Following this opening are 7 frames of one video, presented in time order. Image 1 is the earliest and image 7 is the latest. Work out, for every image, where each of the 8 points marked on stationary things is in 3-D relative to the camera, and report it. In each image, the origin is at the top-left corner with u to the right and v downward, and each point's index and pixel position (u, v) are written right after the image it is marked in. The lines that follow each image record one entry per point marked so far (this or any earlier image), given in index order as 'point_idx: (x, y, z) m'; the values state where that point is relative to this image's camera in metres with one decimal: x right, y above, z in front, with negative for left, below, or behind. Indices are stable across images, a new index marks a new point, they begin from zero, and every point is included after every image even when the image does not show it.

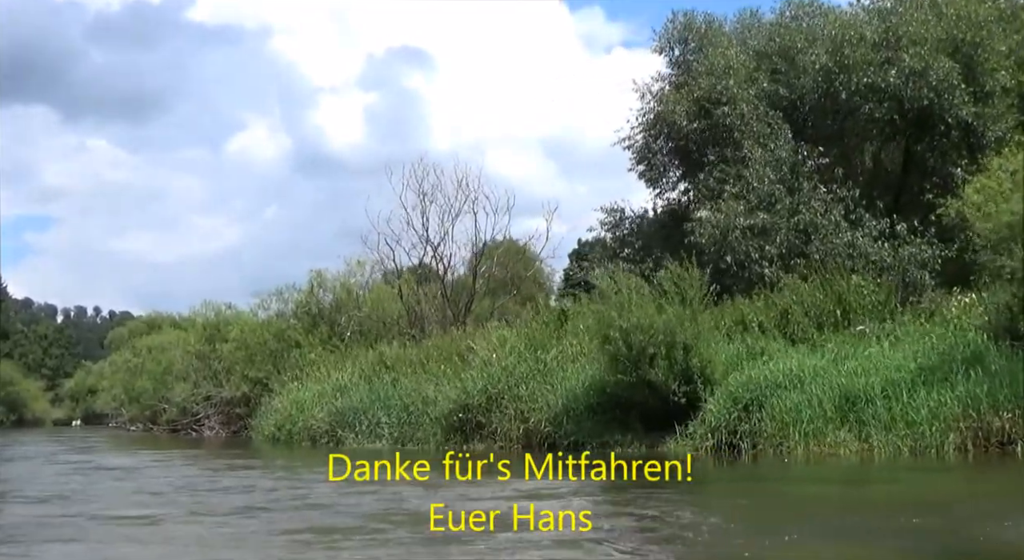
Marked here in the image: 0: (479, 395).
0: (-0.6, -2.0, +17.9) m
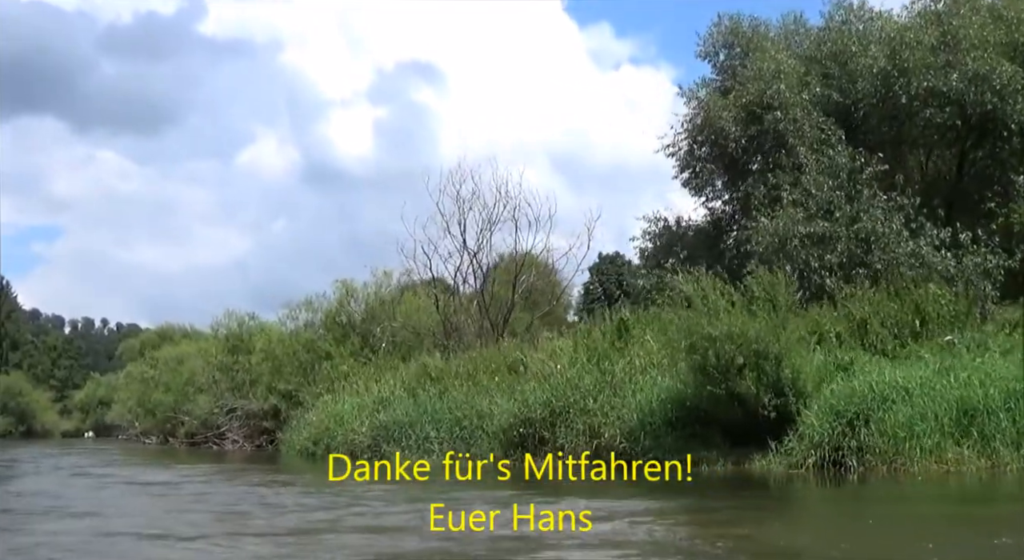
0: (+0.5, -2.1, +16.9) m
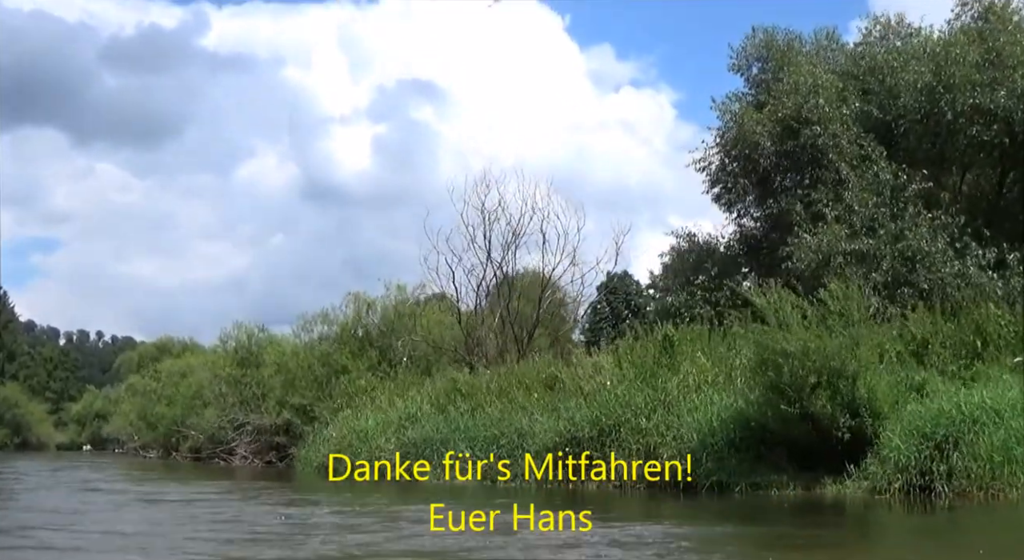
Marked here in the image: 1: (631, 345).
0: (+1.2, -2.3, +16.0) m
1: (+2.3, -1.2, +19.4) m
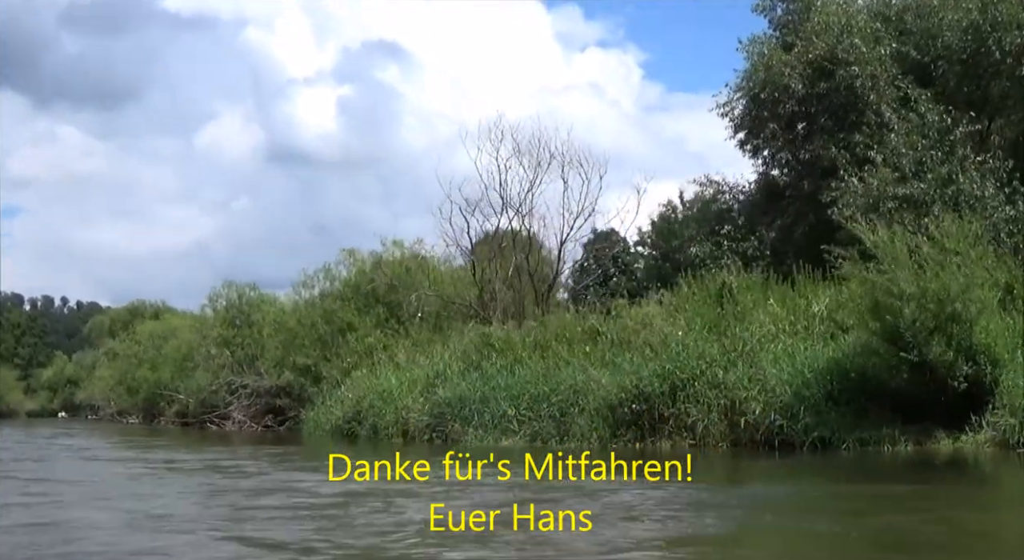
0: (+2.1, -1.5, +14.8) m
1: (+3.0, -0.2, +18.2) m
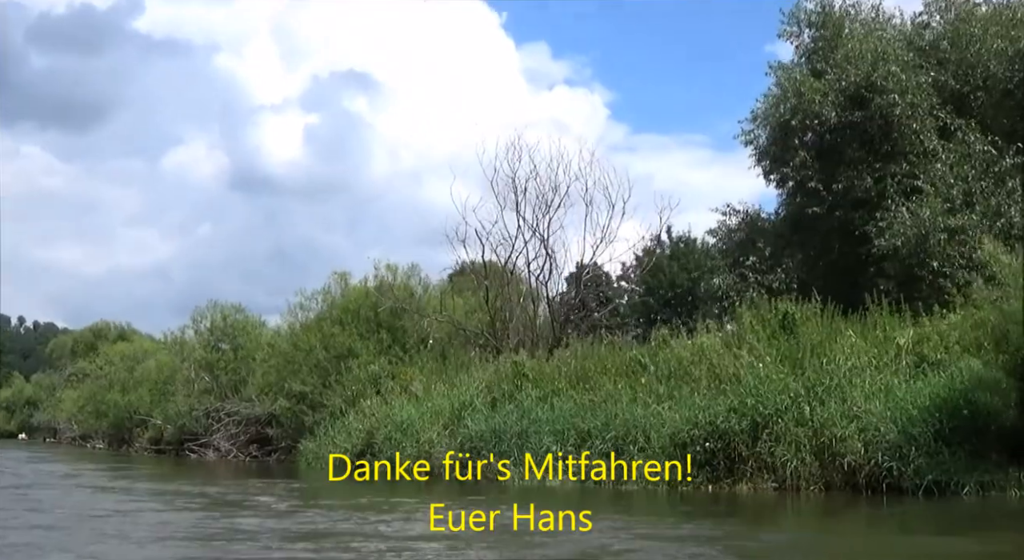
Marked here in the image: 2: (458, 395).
0: (+2.9, -1.8, +13.4) m
1: (+3.7, -0.7, +16.9) m
2: (-1.0, -2.1, +19.6) m
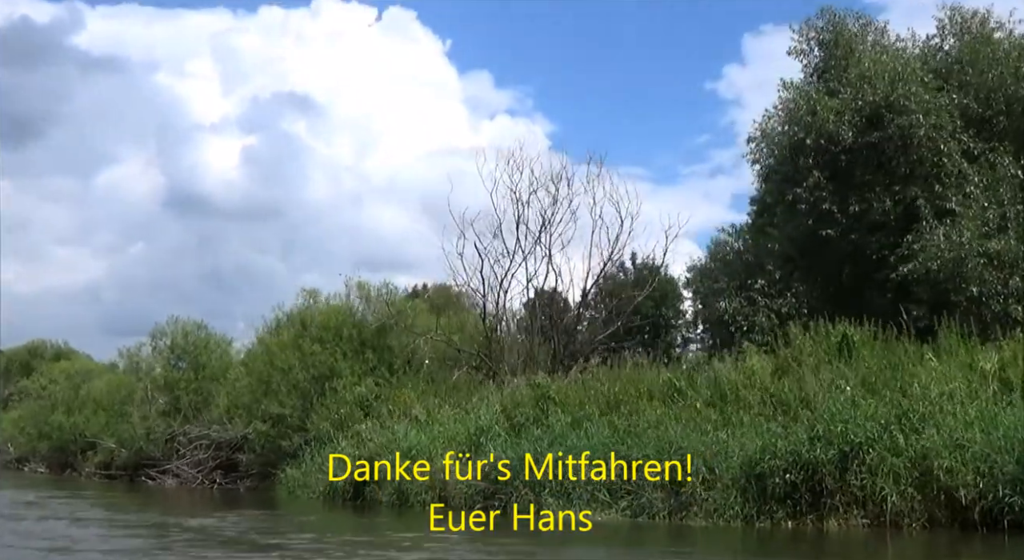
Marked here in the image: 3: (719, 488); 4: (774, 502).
0: (+3.6, -2.0, +12.1) m
1: (+4.2, -0.9, +15.7) m
2: (-0.7, -2.4, +18.0) m
3: (+2.5, -2.5, +13.0) m
4: (+3.1, -2.6, +12.5) m
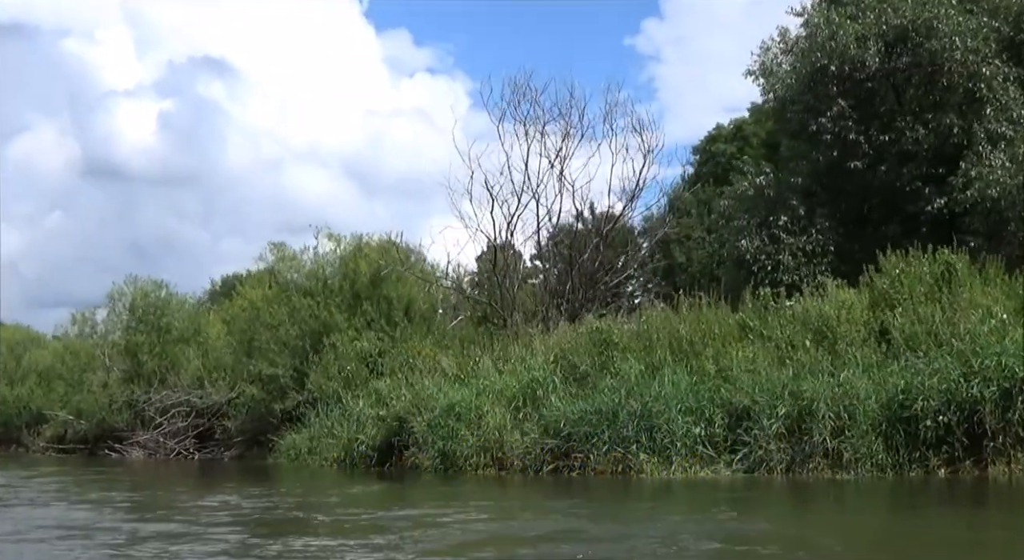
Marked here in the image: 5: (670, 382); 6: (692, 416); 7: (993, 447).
0: (+4.8, -1.1, +10.7) m
1: (+5.2, +0.1, +14.2) m
2: (+0.1, -1.4, +16.3) m
3: (+3.6, -1.7, +11.6) m
4: (+4.3, -1.7, +11.0) m
5: (+2.0, -1.4, +13.8) m
6: (+2.2, -1.7, +13.1) m
7: (+4.9, -1.7, +10.6) m
